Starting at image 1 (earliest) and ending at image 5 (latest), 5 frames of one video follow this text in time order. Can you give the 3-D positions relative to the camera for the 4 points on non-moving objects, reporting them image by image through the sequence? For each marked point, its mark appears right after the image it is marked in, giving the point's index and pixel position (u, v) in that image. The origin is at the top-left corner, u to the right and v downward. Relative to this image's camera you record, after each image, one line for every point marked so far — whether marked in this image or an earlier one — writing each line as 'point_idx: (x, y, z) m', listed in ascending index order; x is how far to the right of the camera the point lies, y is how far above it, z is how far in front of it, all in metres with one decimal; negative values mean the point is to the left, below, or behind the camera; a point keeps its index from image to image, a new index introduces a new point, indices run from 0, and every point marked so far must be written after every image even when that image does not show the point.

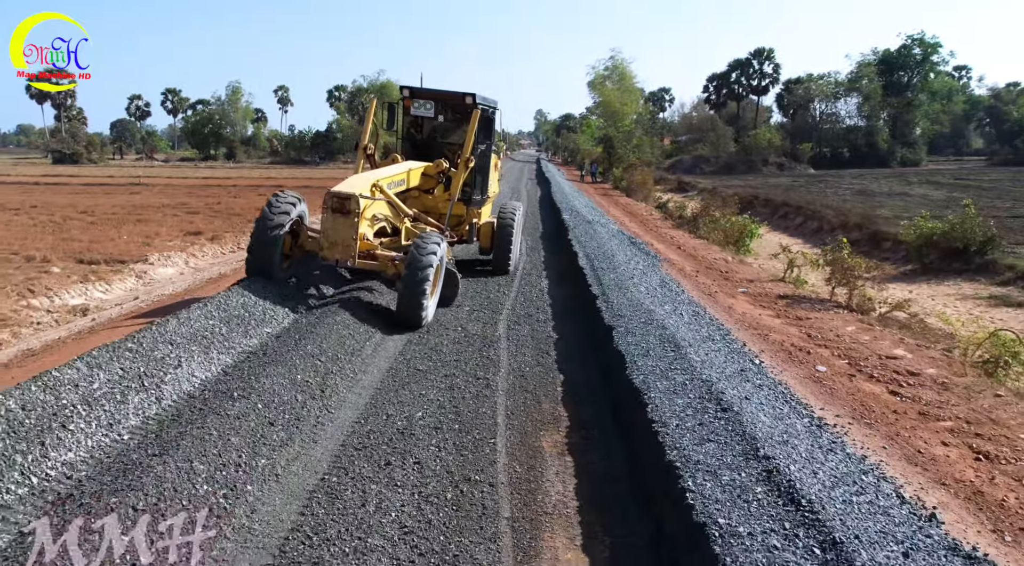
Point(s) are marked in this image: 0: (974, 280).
0: (+11.1, +0.1, +19.1) m
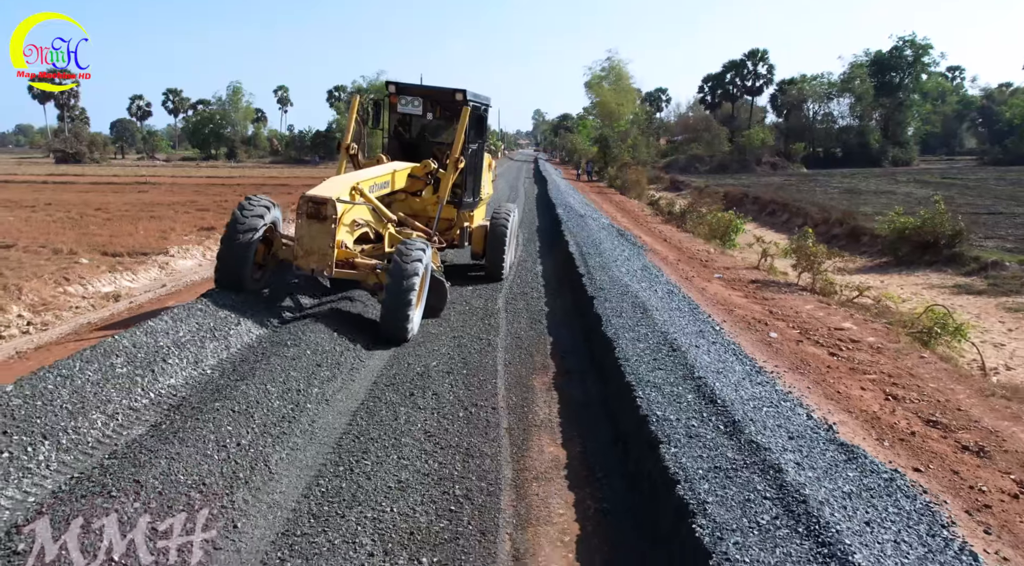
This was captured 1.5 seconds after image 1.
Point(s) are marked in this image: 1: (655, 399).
0: (+11.1, +0.3, +20.5) m
1: (+1.0, -0.7, +5.3) m
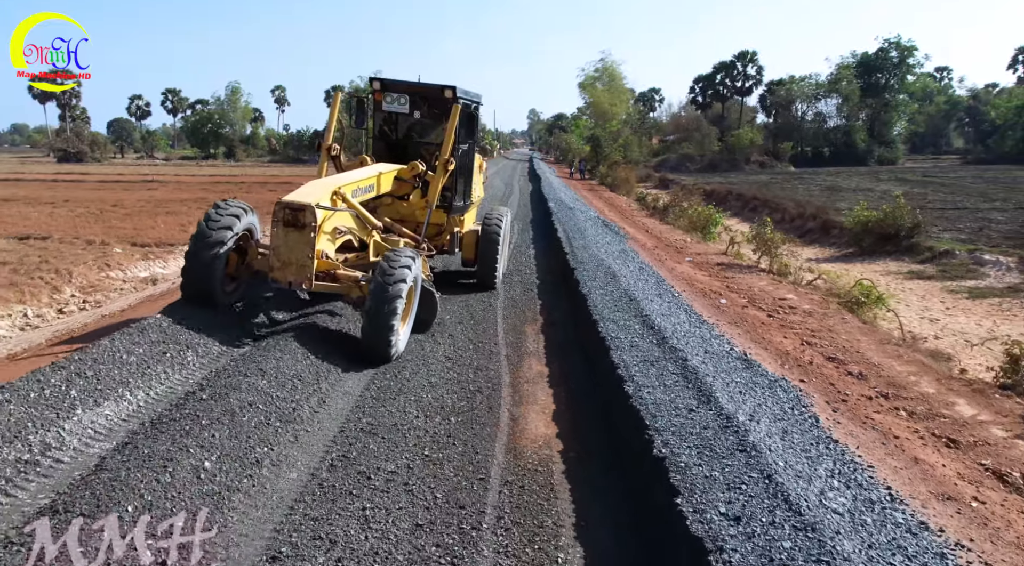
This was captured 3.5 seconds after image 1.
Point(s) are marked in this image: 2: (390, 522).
0: (+11.0, +0.7, +22.5) m
1: (+0.9, -0.4, +7.3) m
2: (-0.7, -1.2, +4.3) m
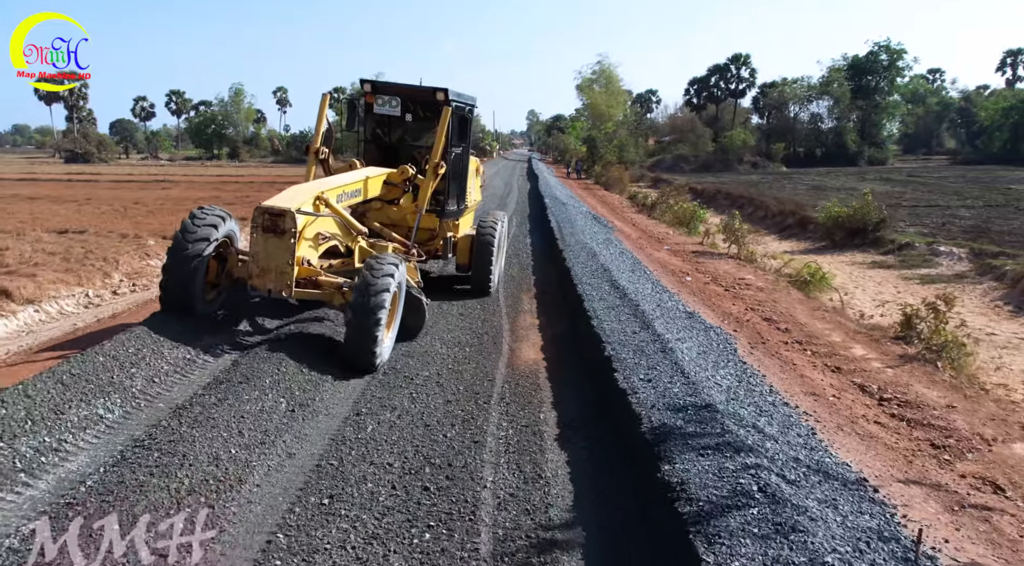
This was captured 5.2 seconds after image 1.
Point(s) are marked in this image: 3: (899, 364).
0: (+10.9, +1.0, +24.6) m
1: (+0.9, -0.1, +9.4) m
2: (-0.7, -0.9, +6.4) m
3: (+4.2, -0.9, +8.6) m
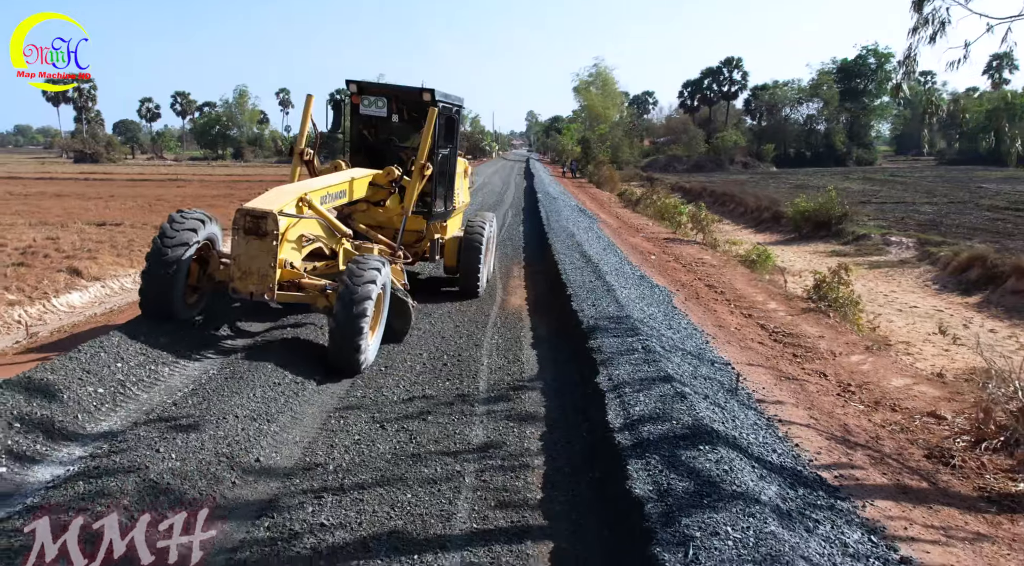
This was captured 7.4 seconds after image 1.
0: (+10.8, +1.4, +27.3) m
1: (+0.8, +0.4, +12.0) m
2: (-0.8, -0.4, +9.0) m
3: (+4.1, -0.5, +11.2) m
